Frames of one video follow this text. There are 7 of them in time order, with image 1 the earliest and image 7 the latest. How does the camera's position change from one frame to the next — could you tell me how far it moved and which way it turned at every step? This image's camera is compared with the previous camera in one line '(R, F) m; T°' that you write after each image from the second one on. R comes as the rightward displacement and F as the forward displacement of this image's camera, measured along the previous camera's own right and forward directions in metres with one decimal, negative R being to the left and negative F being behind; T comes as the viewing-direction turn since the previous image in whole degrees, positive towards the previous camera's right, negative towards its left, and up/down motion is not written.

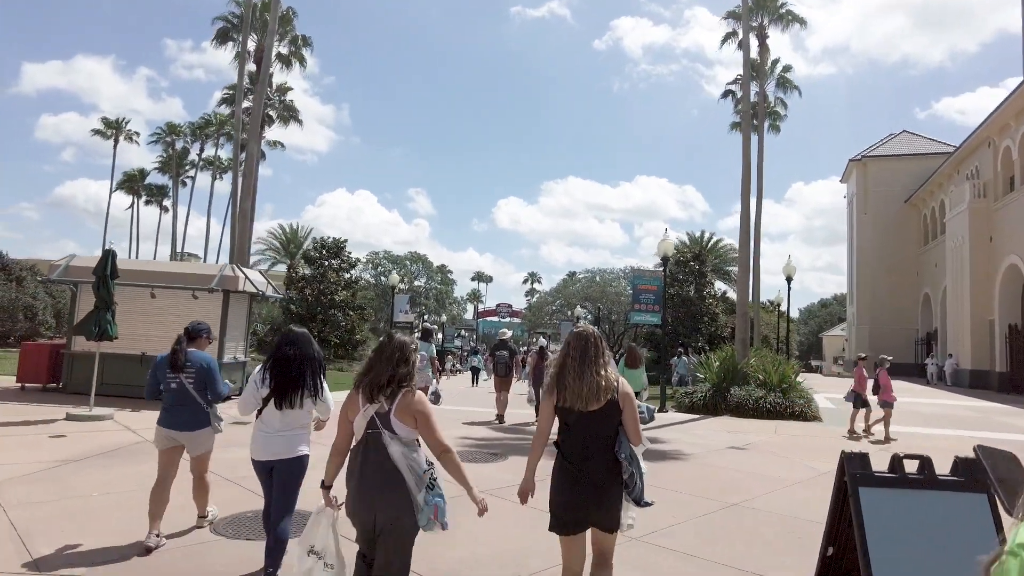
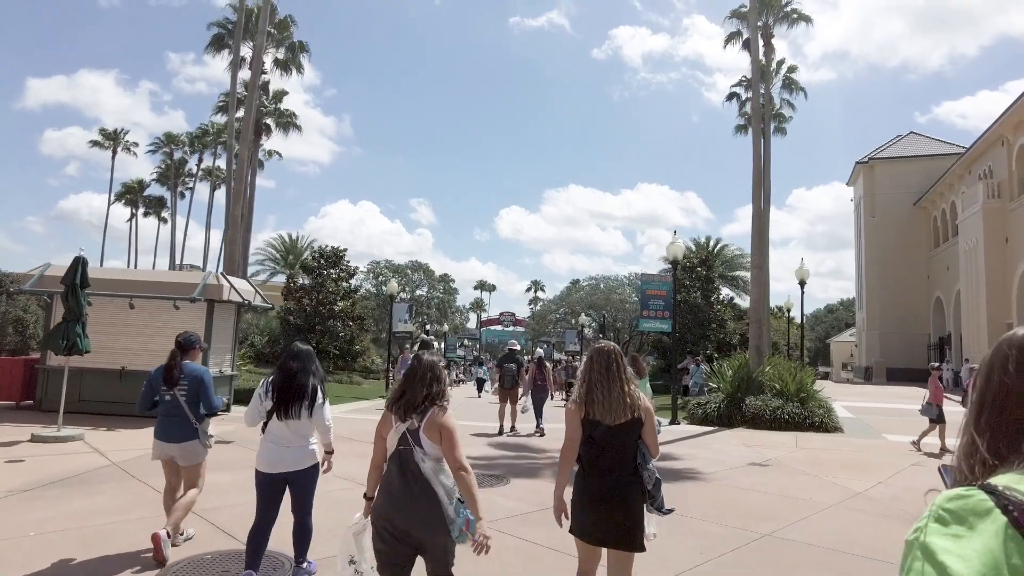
(0.0, +0.7) m; 0°
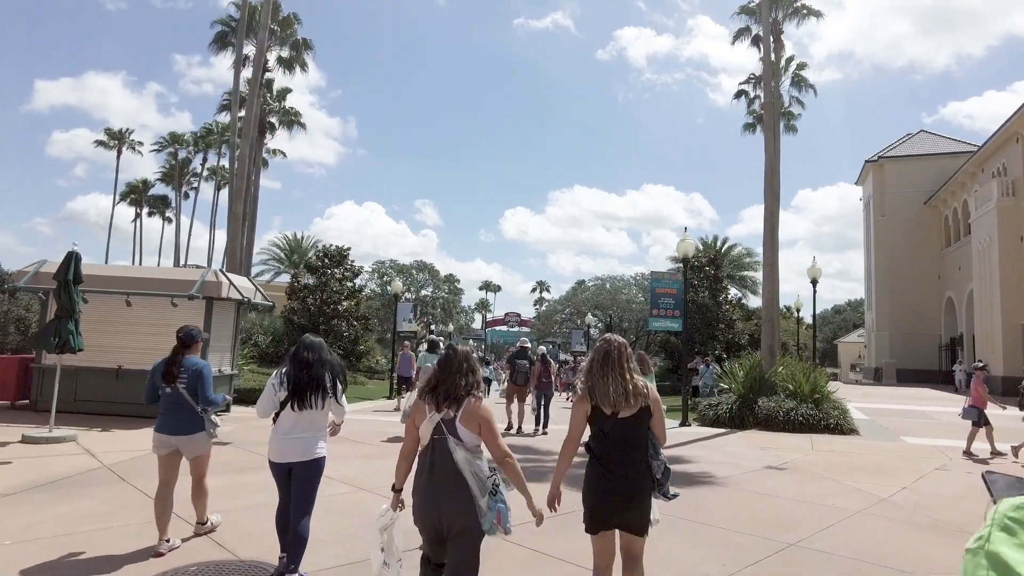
(0.0, +0.3) m; 0°
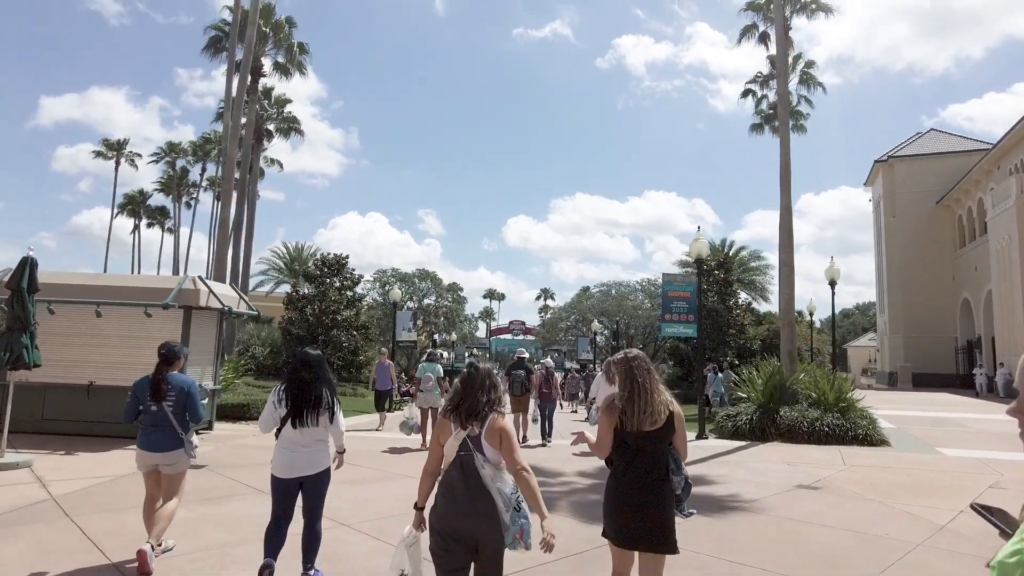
(0.0, +0.9) m; 0°
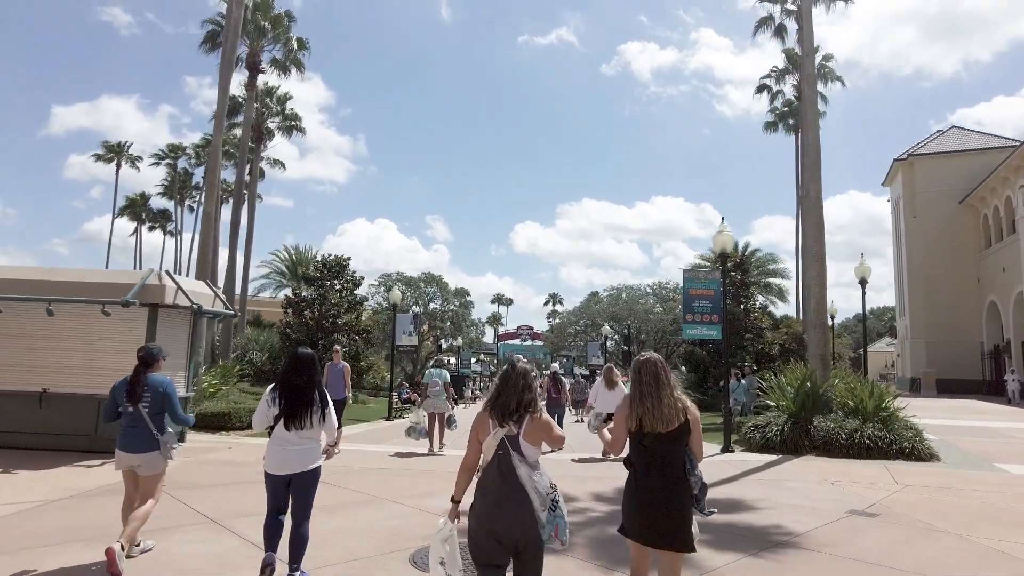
(0.0, +1.2) m; -1°
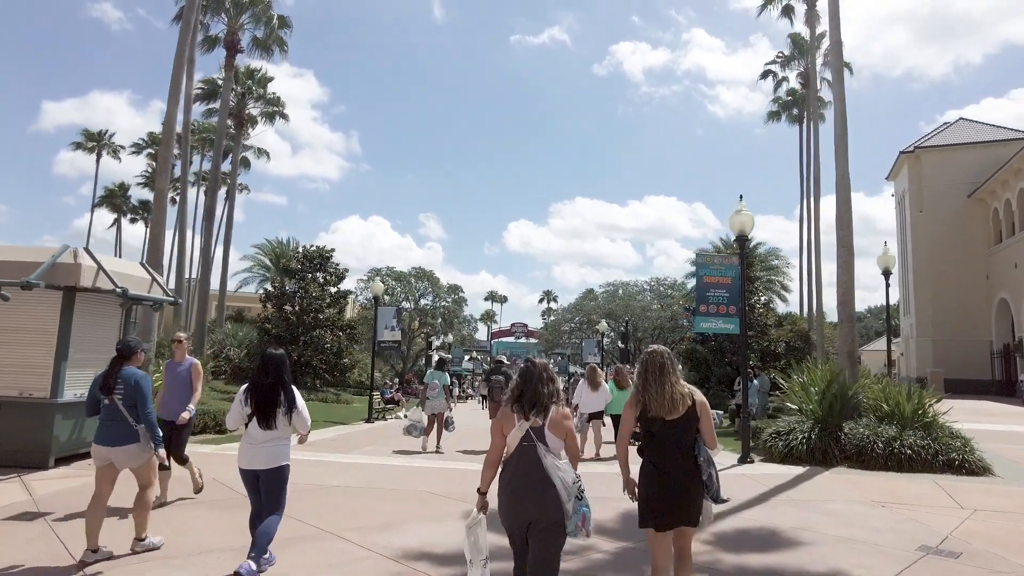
(+0.1, +1.6) m; +1°
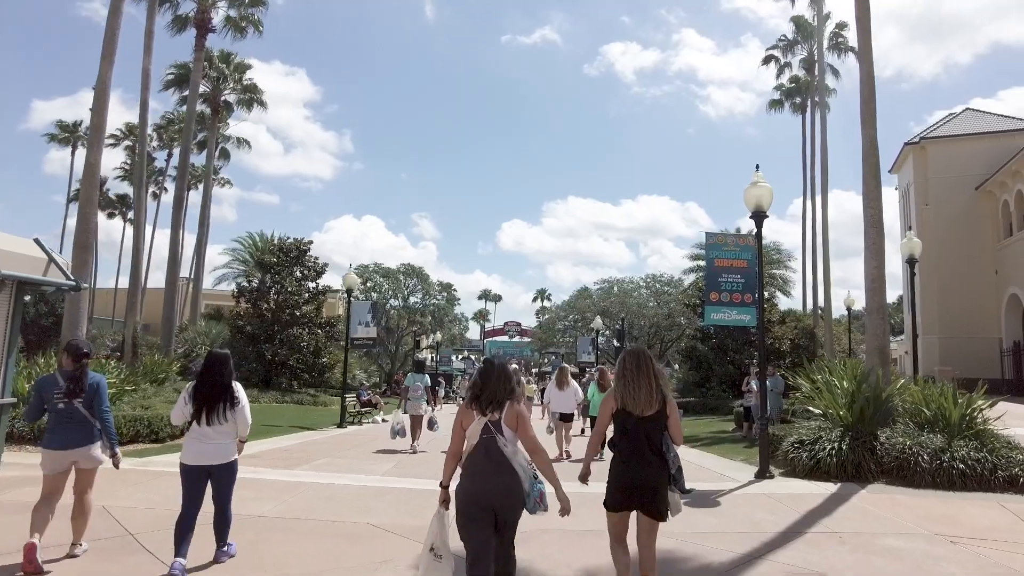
(+0.2, +1.7) m; +1°
